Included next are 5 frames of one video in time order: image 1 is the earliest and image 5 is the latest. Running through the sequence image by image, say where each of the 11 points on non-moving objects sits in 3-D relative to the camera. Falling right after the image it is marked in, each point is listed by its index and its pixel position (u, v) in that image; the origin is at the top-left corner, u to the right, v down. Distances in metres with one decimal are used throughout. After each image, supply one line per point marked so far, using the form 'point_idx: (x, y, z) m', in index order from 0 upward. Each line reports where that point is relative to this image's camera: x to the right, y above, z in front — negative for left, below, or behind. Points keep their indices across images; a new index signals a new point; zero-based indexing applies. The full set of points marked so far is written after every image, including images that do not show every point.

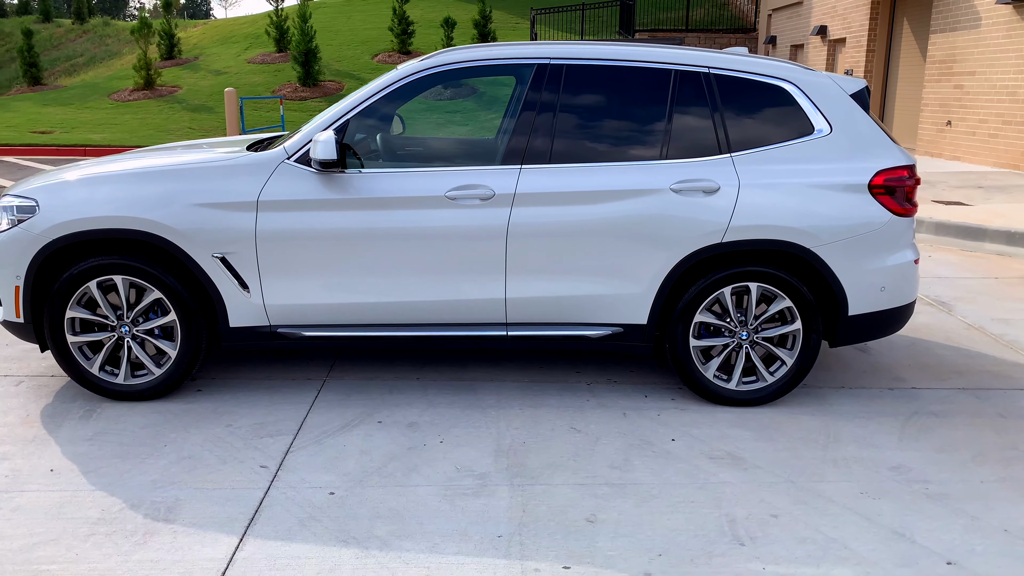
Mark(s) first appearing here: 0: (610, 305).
0: (+0.5, -0.1, +3.9) m
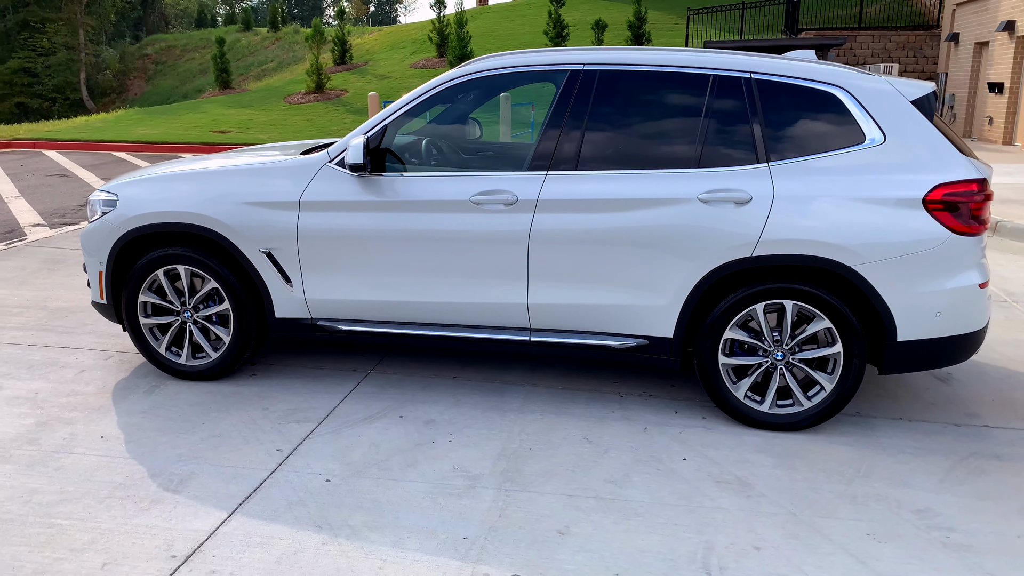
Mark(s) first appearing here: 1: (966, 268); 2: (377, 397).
0: (+0.6, -0.1, +3.8) m
1: (+2.0, +0.1, +3.5) m
2: (-0.7, -0.6, +4.1) m
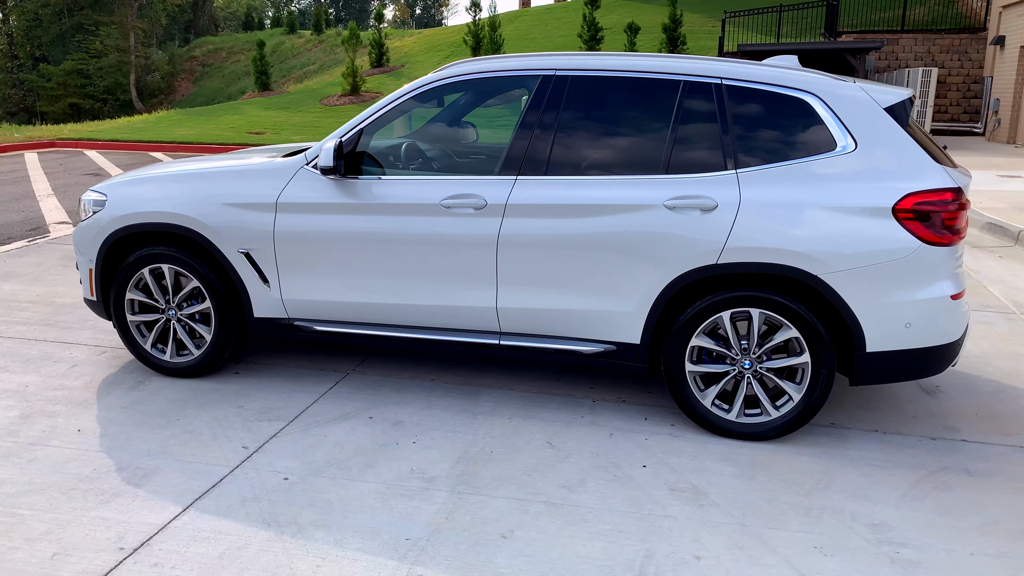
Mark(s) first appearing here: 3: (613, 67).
0: (+0.4, -0.2, +3.8) m
1: (+1.8, 0.0, +3.5) m
2: (-0.8, -0.6, +4.2) m
3: (+0.5, +1.1, +3.9) m
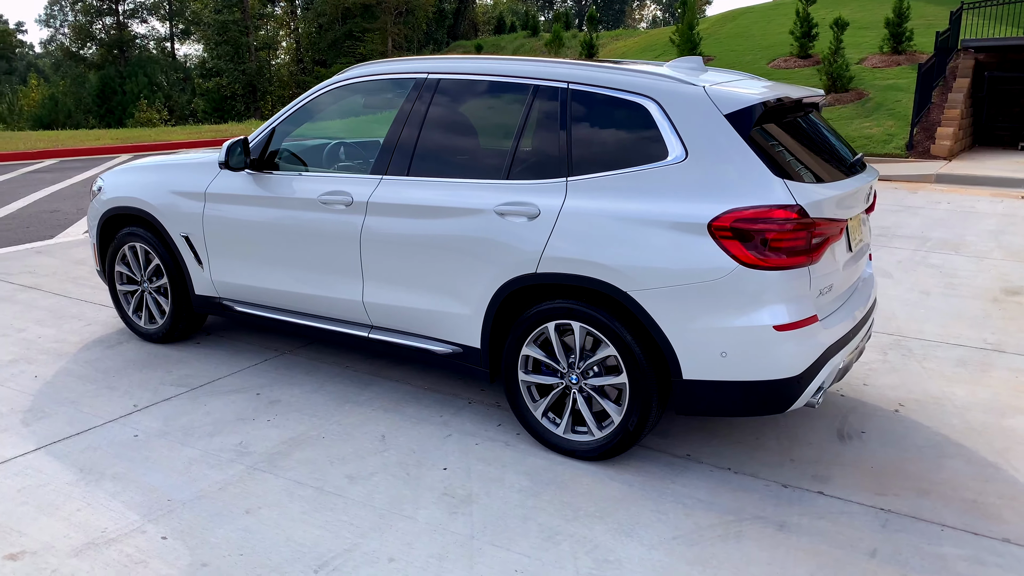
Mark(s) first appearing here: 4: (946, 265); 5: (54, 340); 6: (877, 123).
0: (-0.3, -0.2, +3.8) m
1: (+0.9, -0.1, +3.1) m
2: (-1.4, -0.5, +4.6) m
3: (-0.1, +1.0, +3.9) m
4: (+3.9, +0.2, +7.3) m
5: (-2.9, -0.3, +5.2) m
6: (+7.8, +3.5, +17.5) m
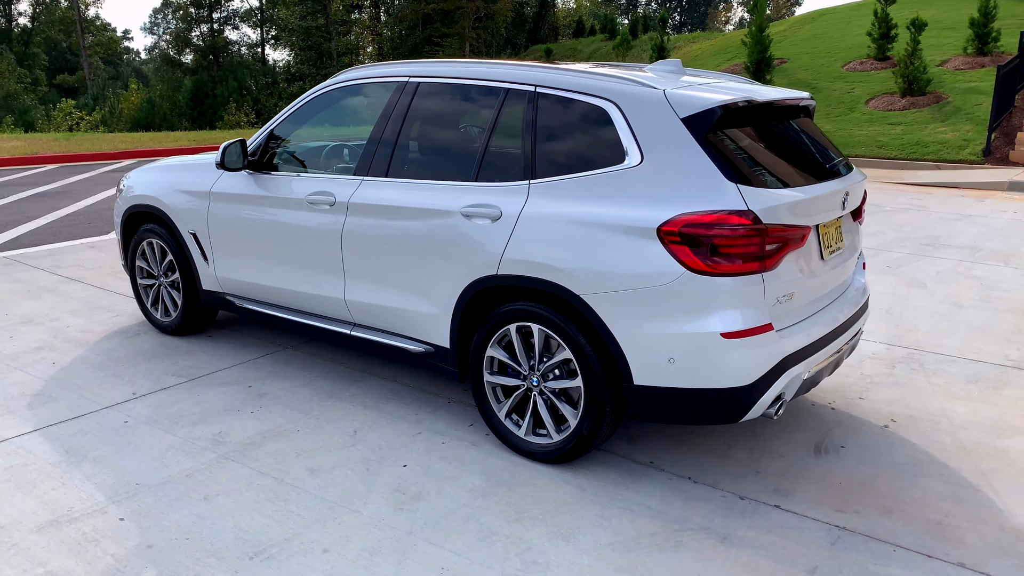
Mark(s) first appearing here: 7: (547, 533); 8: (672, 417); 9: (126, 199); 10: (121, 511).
0: (-0.4, -0.2, +3.9) m
1: (+0.7, -0.1, +3.0) m
2: (-1.5, -0.5, +4.7) m
3: (-0.2, +1.0, +3.9) m
4: (+4.0, +0.1, +6.9) m
5: (-2.9, -0.3, +5.5) m
6: (+9.0, +3.3, +16.7) m
7: (+0.1, -0.9, +3.0) m
8: (+0.6, -0.5, +3.2) m
9: (-2.5, +0.6, +5.3) m
10: (-1.5, -0.9, +3.2) m
